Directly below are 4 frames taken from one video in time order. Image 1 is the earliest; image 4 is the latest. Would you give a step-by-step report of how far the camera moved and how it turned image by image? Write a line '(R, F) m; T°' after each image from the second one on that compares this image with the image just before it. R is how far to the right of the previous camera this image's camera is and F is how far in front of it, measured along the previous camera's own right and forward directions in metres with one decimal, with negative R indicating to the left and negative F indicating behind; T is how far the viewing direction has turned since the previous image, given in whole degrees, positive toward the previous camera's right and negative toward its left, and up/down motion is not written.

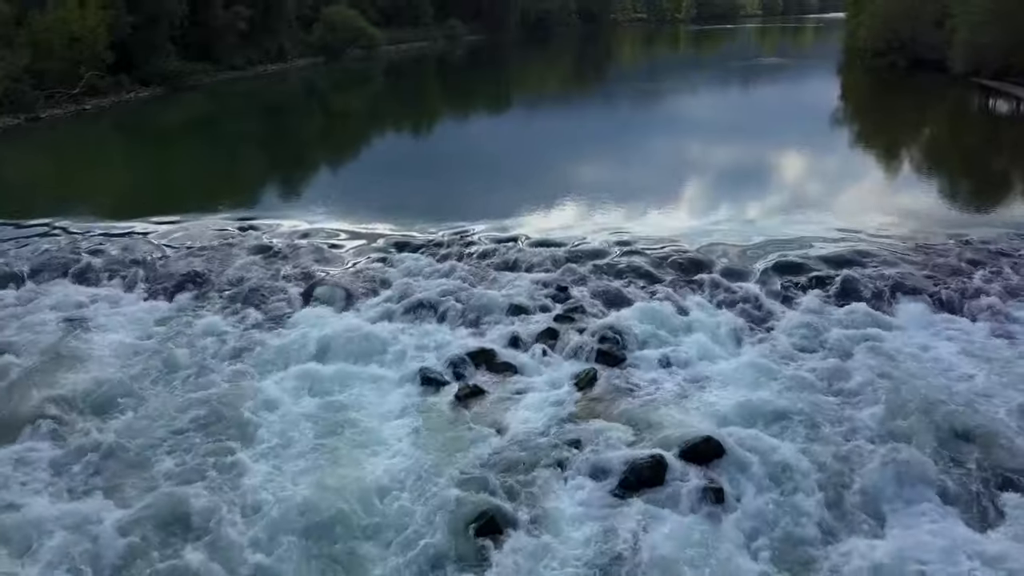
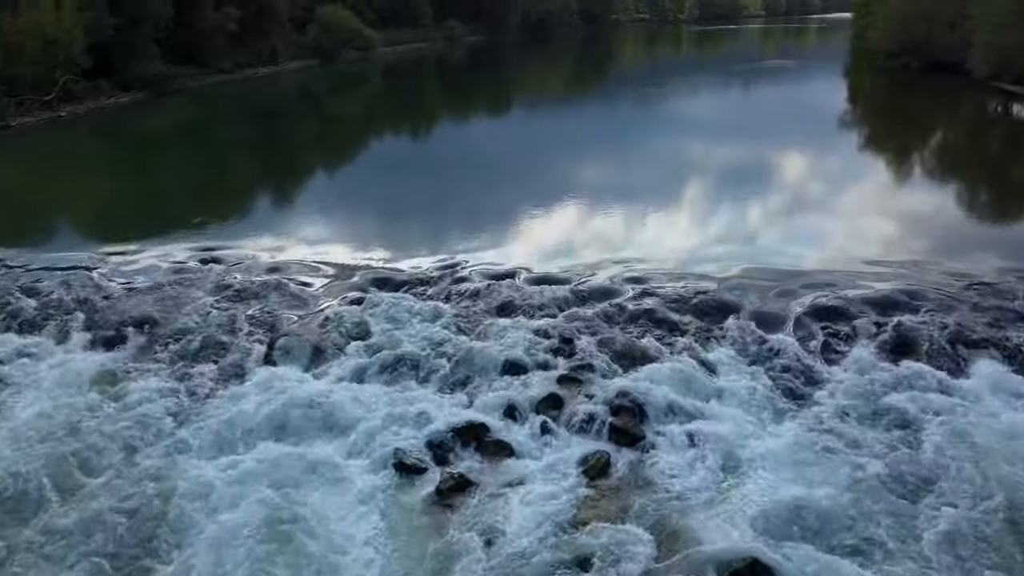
(+0.1, +2.2) m; 0°
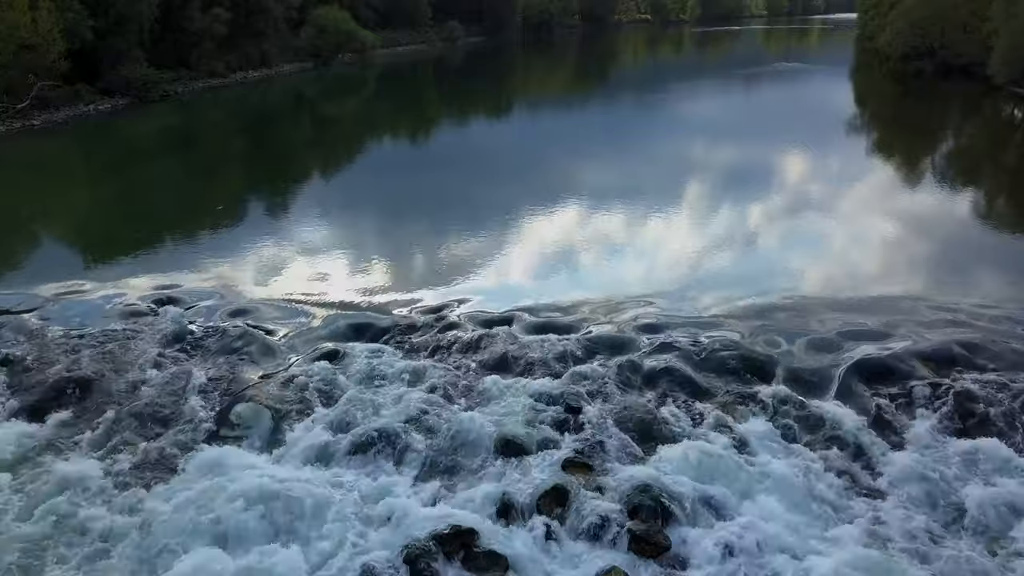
(0.0, +2.0) m; 0°
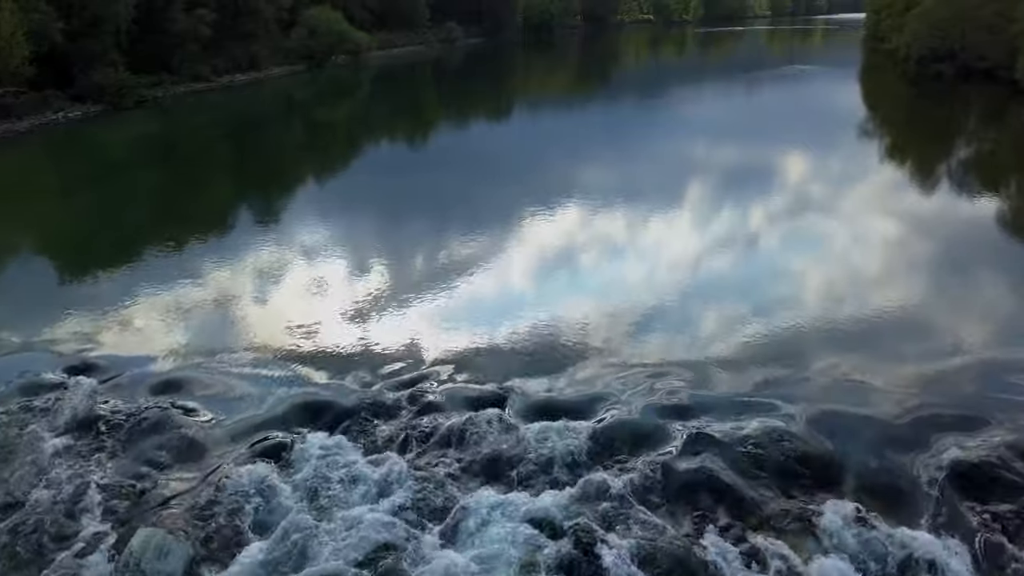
(+0.1, +2.7) m; 0°
